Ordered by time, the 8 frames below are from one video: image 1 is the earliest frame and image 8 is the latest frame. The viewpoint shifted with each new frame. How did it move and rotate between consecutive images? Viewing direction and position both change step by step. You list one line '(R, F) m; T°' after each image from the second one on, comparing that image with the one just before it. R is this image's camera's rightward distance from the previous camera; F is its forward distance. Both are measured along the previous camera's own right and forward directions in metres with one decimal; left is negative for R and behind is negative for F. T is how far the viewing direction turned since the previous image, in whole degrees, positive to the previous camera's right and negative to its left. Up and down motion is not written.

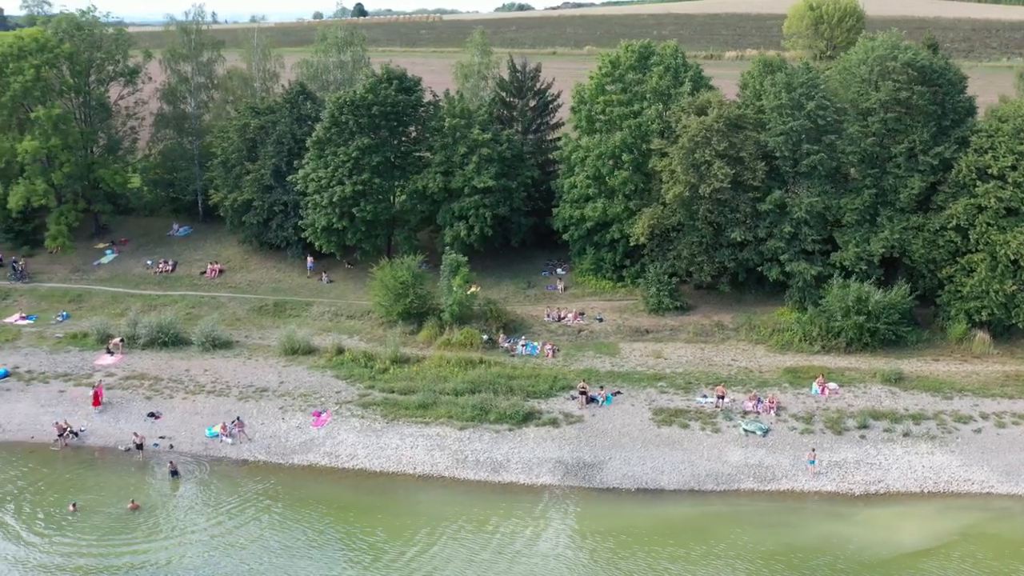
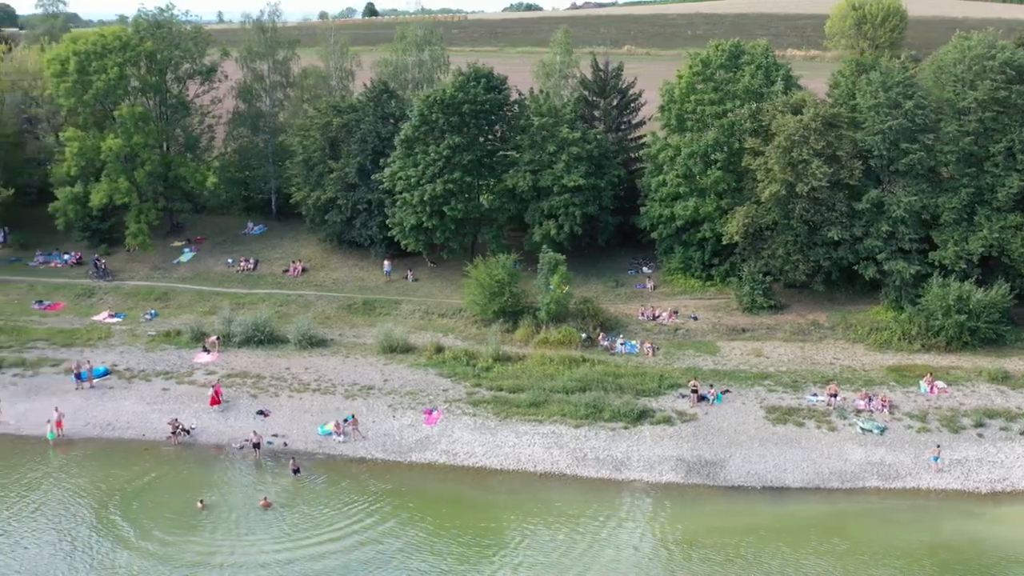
(-4.1, 0.0) m; 0°
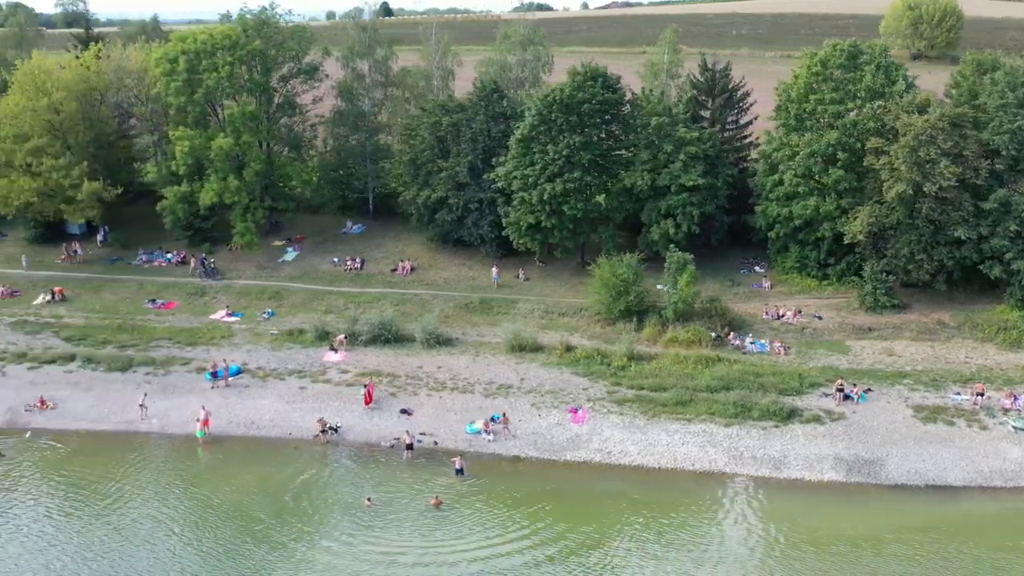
(-5.3, -0.1) m; 0°
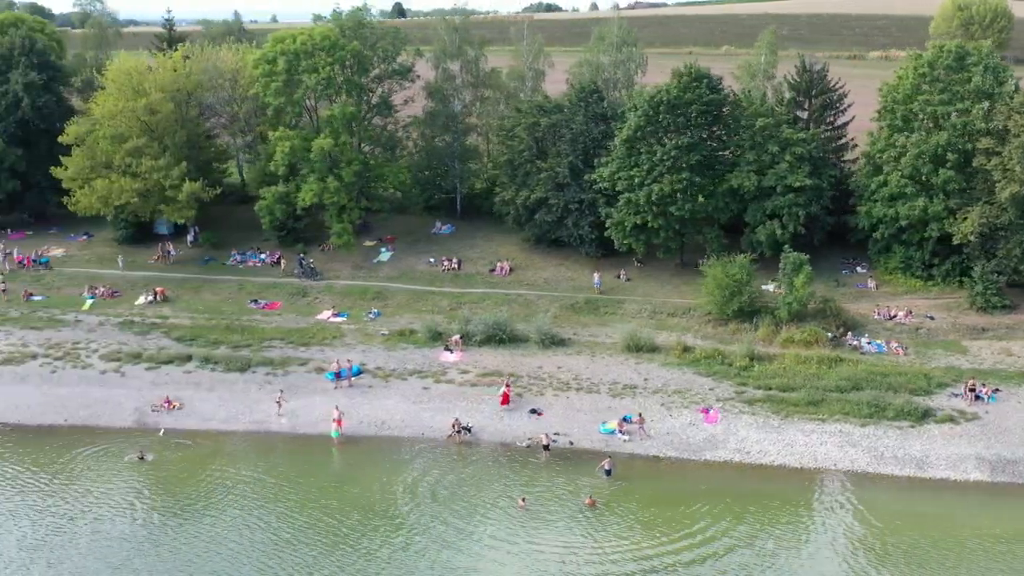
(-4.9, -0.1) m; 0°
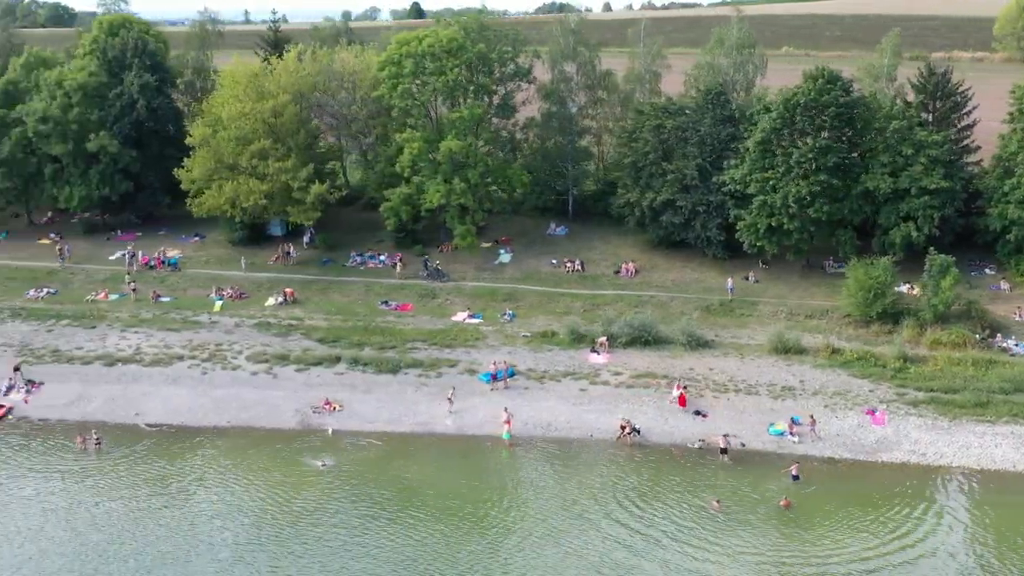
(-6.2, -0.2) m; 0°
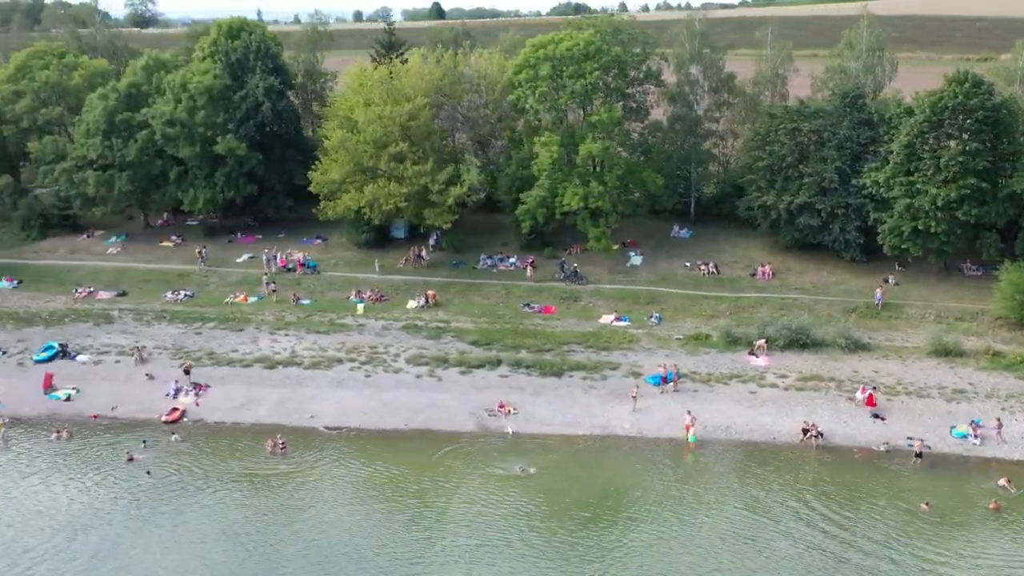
(-6.7, -0.2) m; 0°
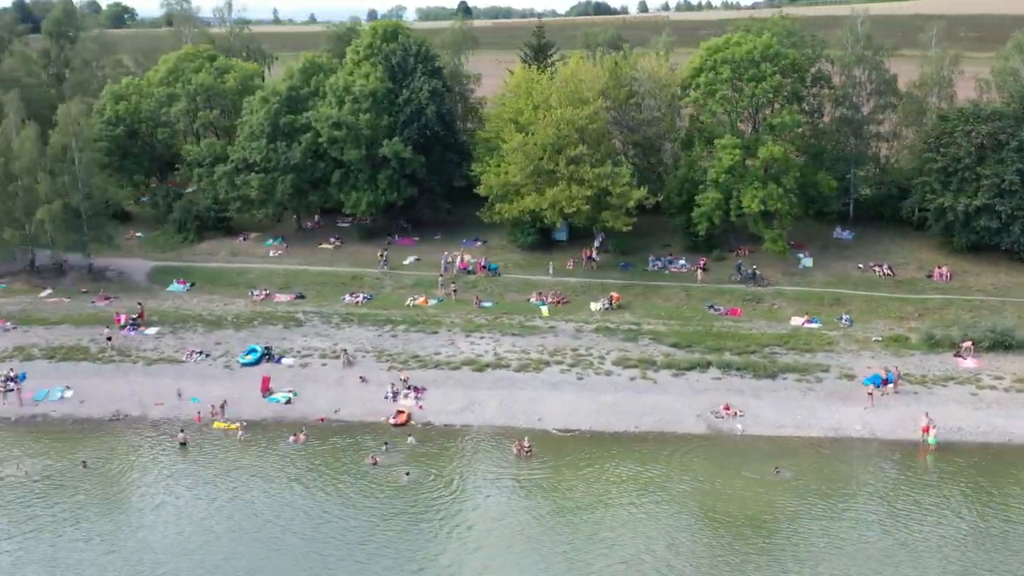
(-8.8, -0.3) m; 0°
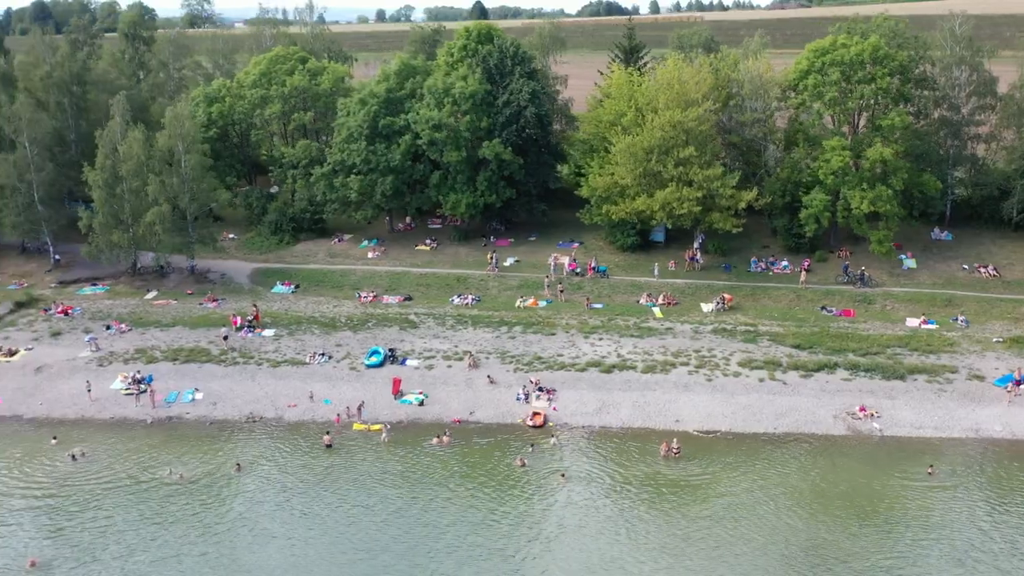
(-5.4, -0.1) m; 0°
